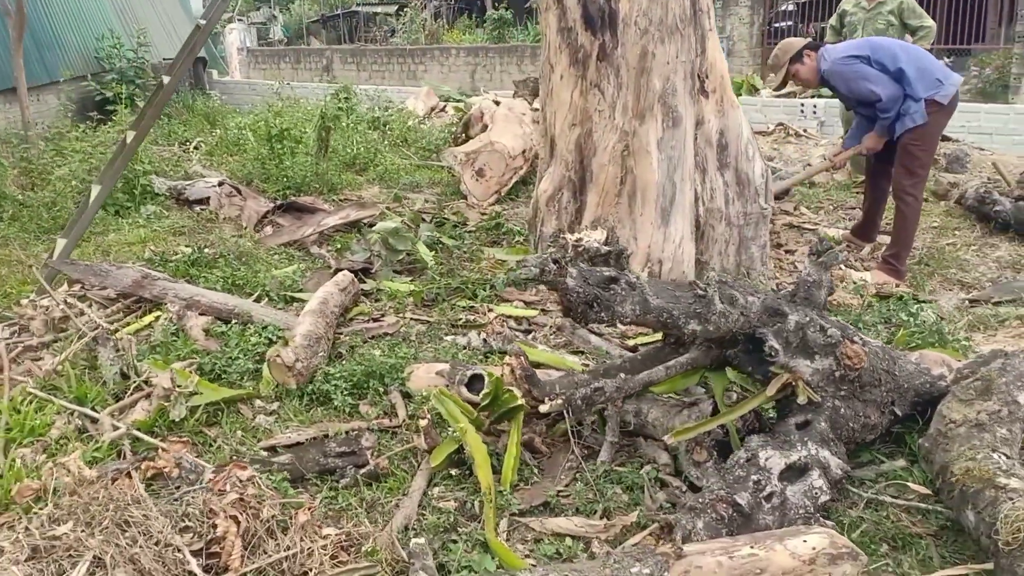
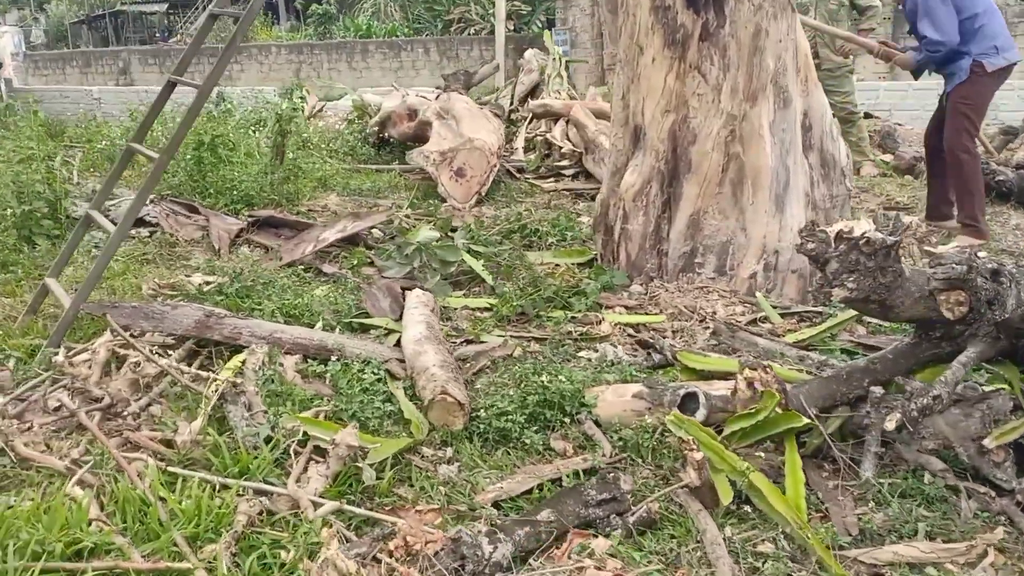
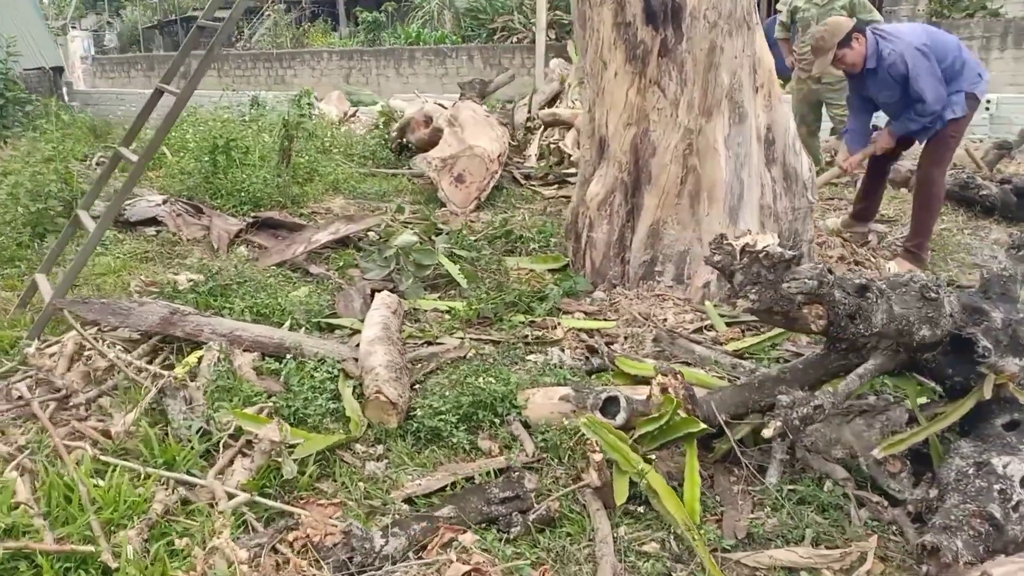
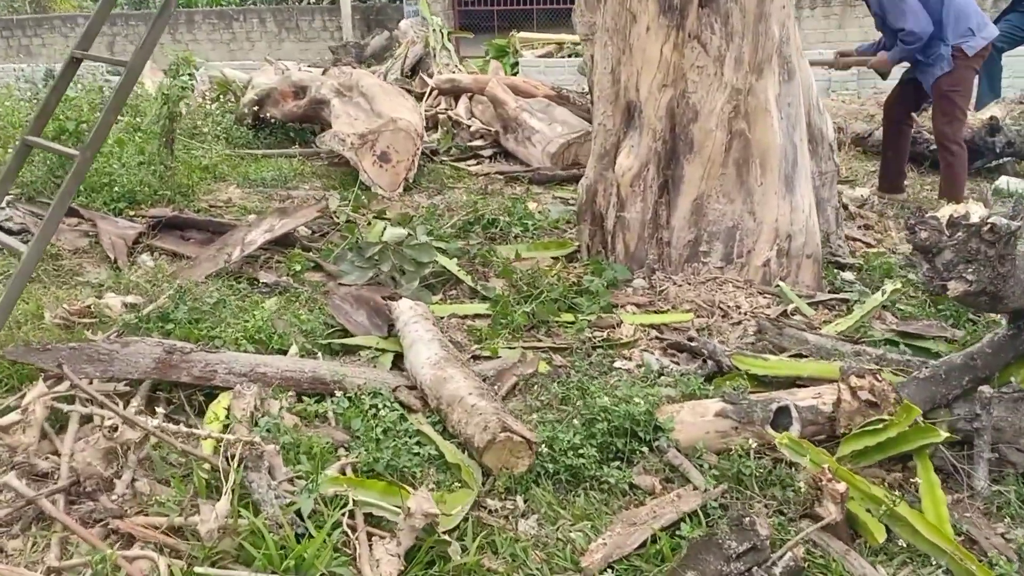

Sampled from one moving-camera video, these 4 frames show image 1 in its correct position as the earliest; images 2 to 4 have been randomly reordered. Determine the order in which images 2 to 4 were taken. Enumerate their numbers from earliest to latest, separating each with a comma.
3, 2, 4
